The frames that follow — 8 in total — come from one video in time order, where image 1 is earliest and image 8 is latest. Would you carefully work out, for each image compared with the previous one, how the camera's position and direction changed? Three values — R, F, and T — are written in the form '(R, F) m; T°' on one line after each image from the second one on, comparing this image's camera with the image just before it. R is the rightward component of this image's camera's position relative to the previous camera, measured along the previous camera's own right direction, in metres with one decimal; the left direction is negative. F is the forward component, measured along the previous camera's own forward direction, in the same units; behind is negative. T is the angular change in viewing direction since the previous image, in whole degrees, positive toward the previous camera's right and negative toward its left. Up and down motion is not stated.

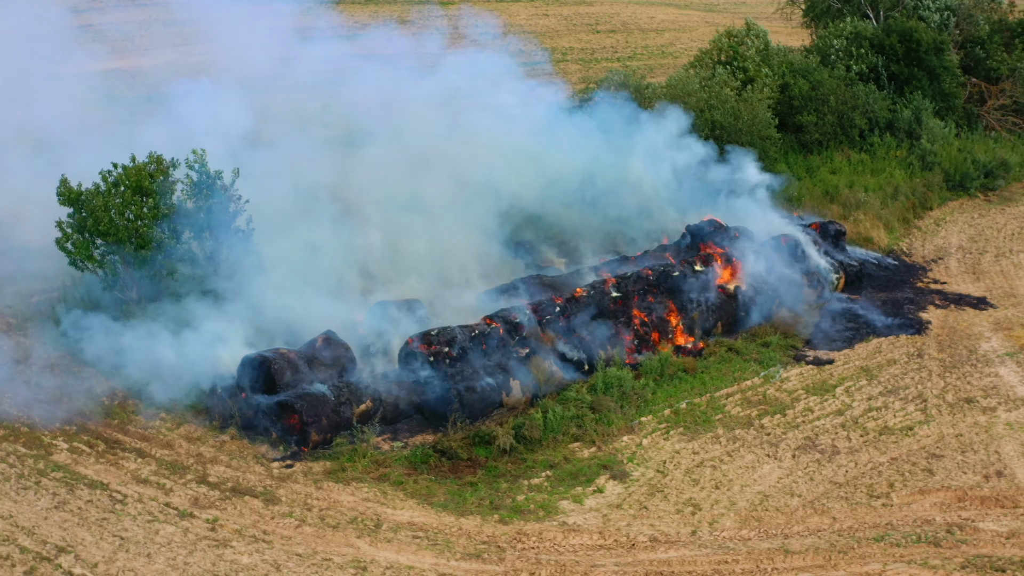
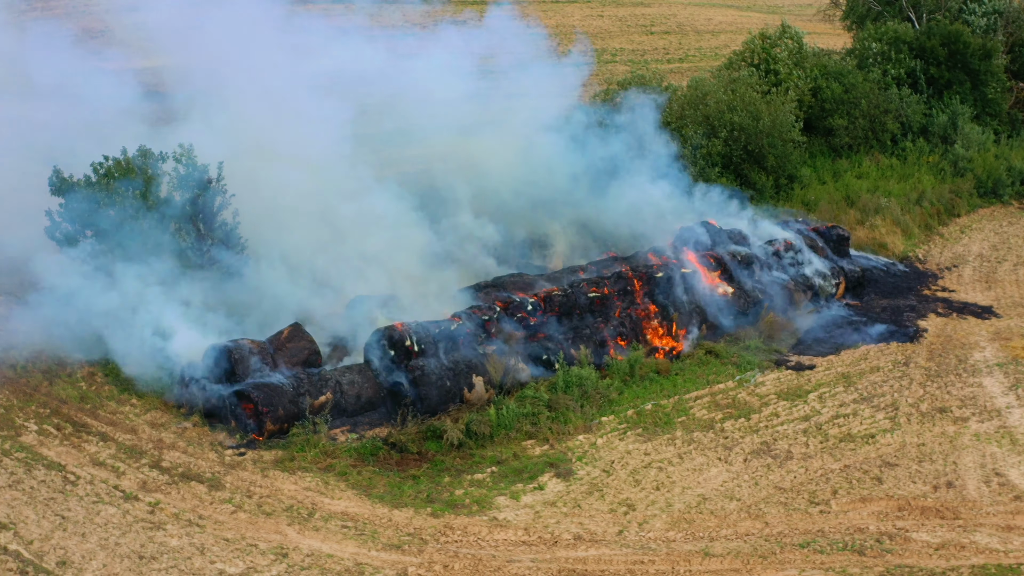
(+0.7, 0.0) m; -3°
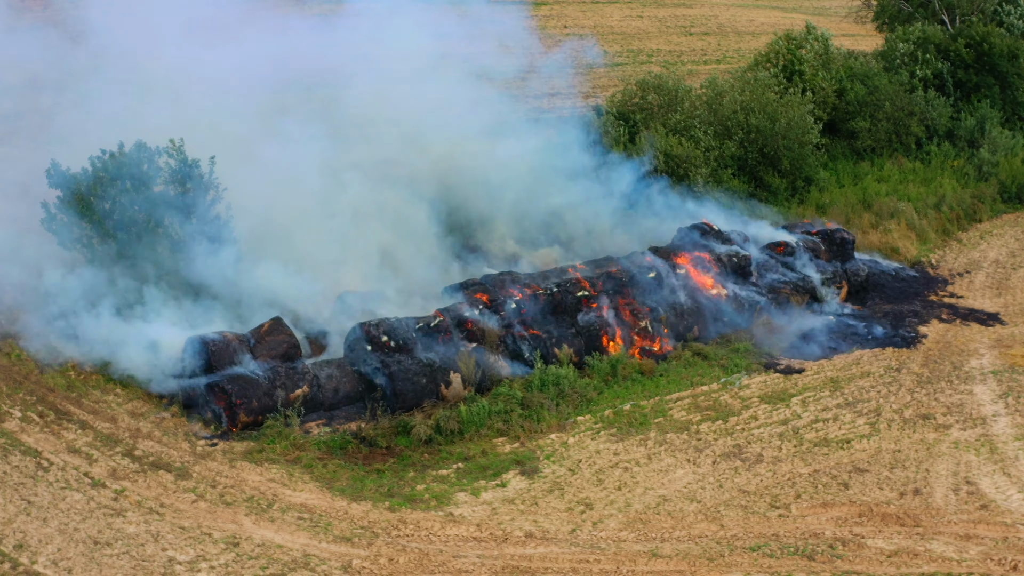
(+0.5, 0.0) m; -2°
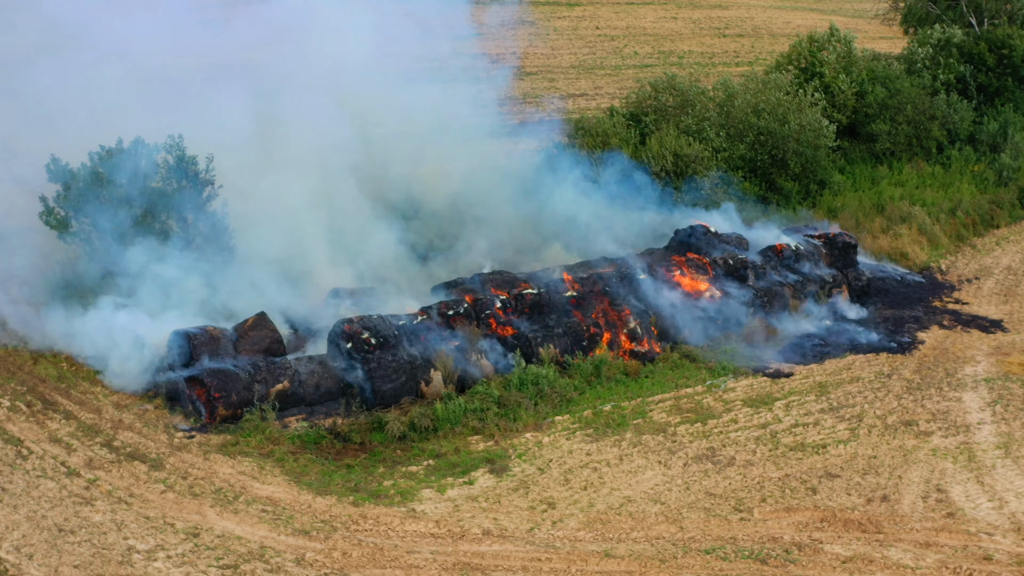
(+0.4, 0.0) m; -2°
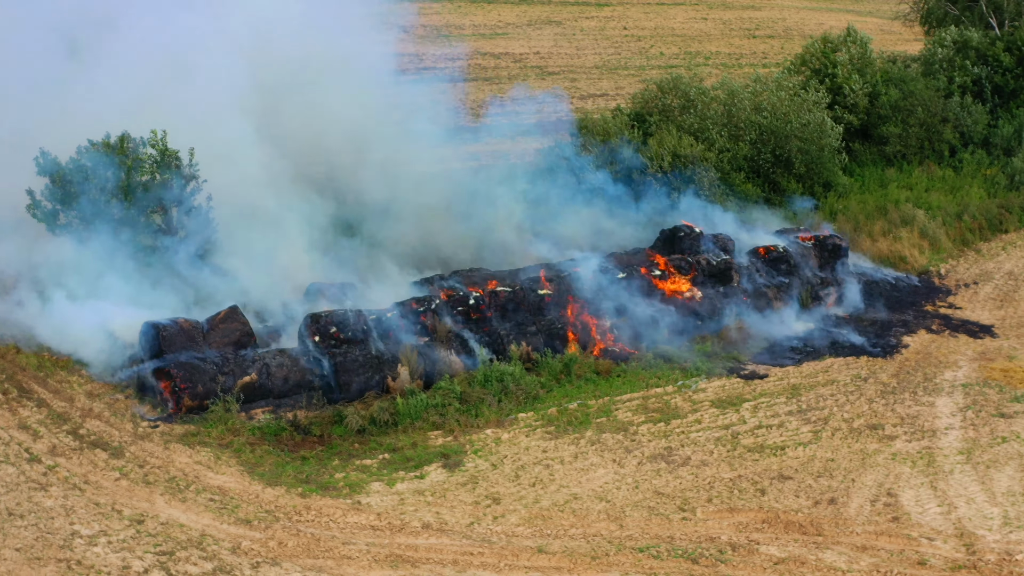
(+0.5, 0.0) m; -2°
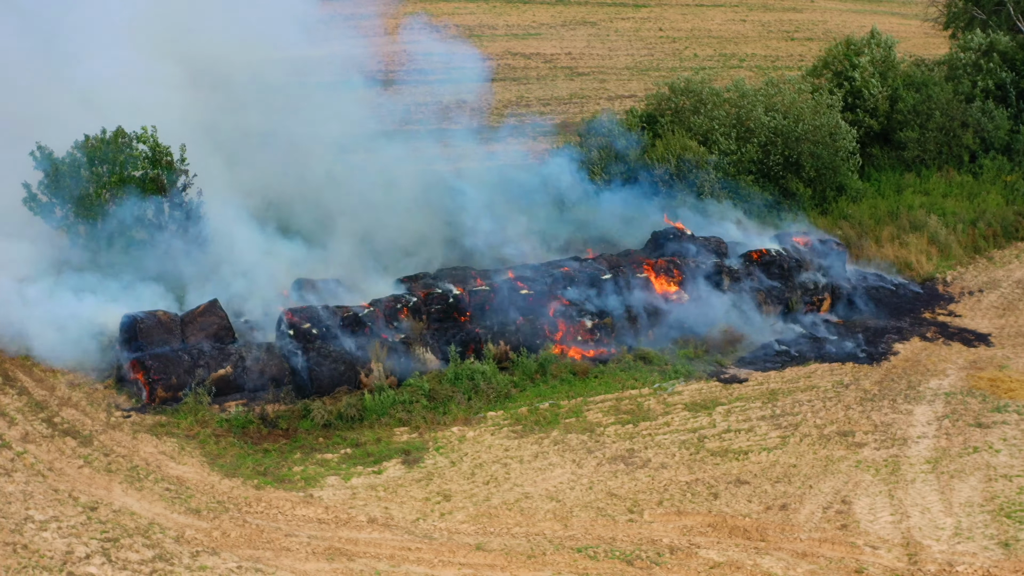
(+0.5, 0.0) m; -2°
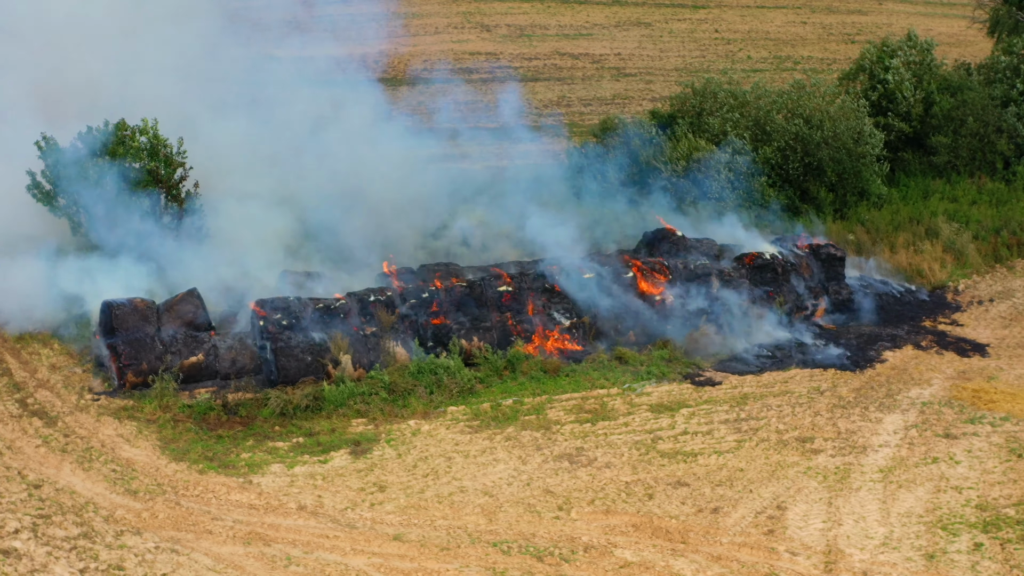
(+0.7, 0.0) m; -3°
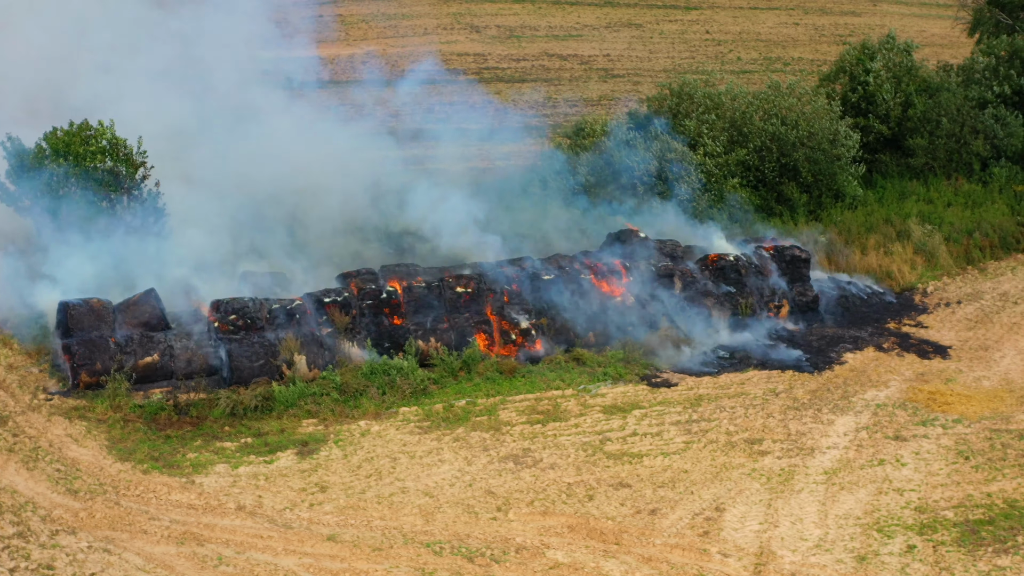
(+0.3, 0.0) m; 0°
